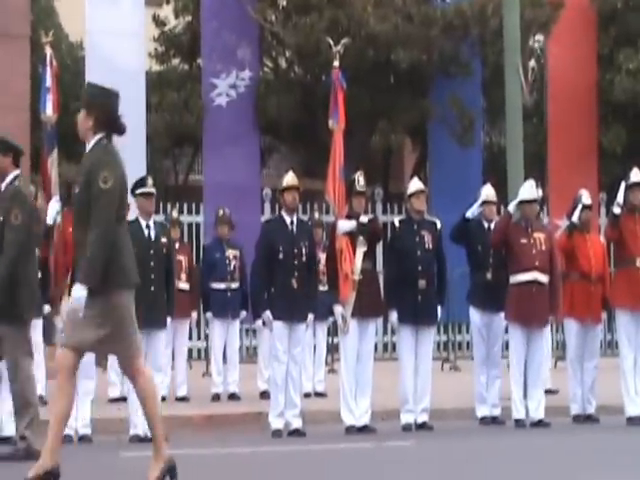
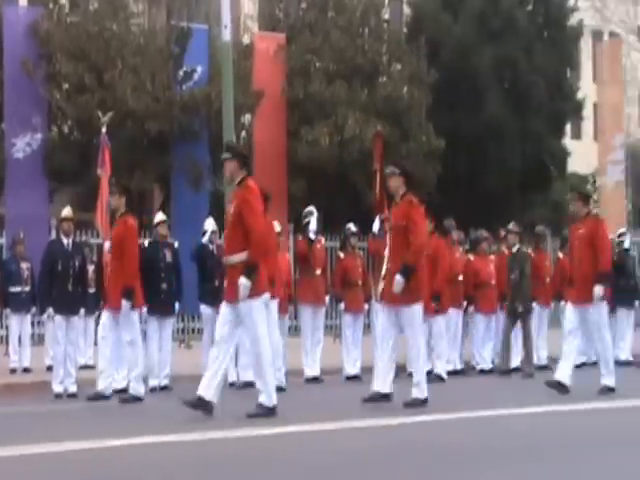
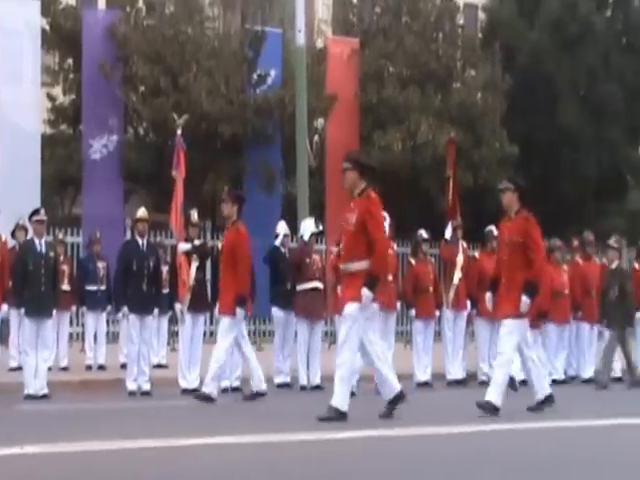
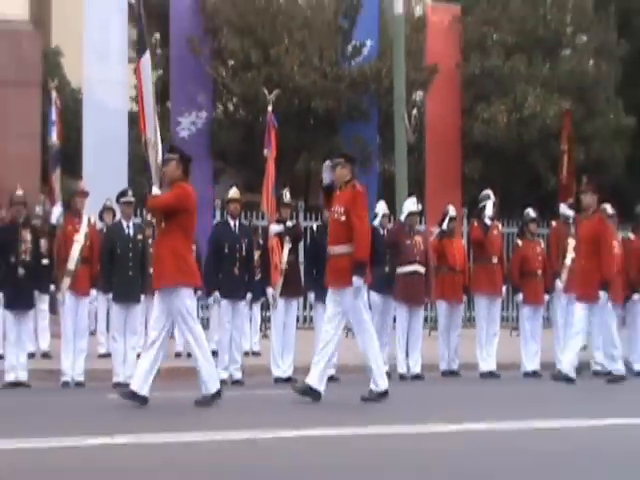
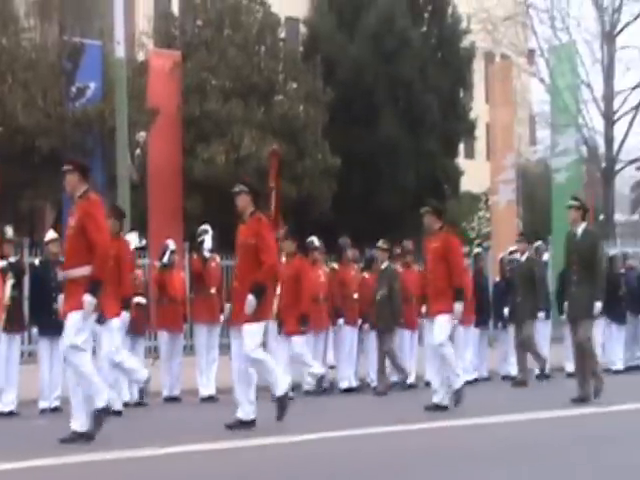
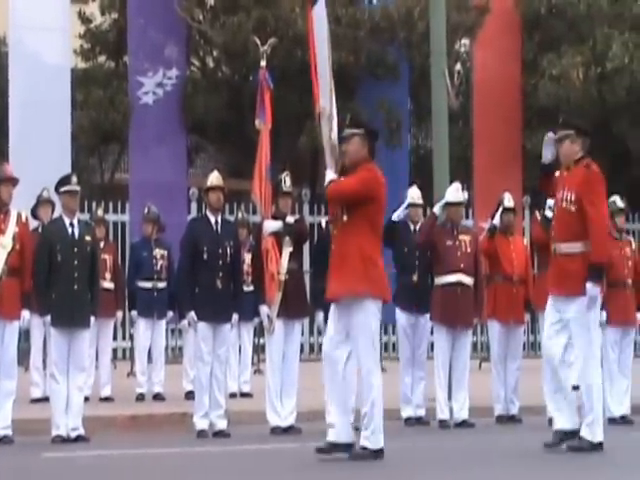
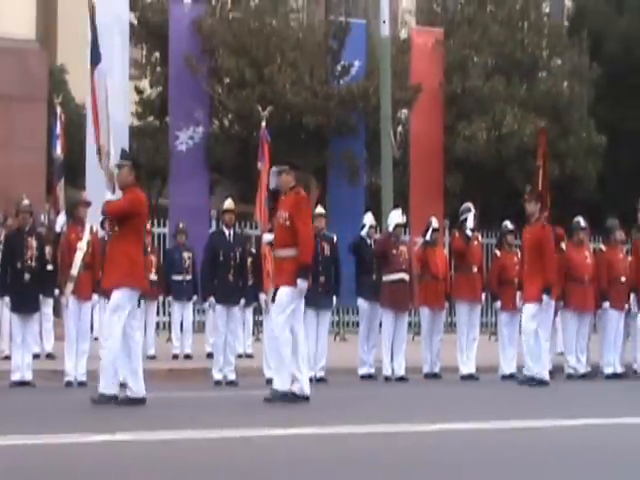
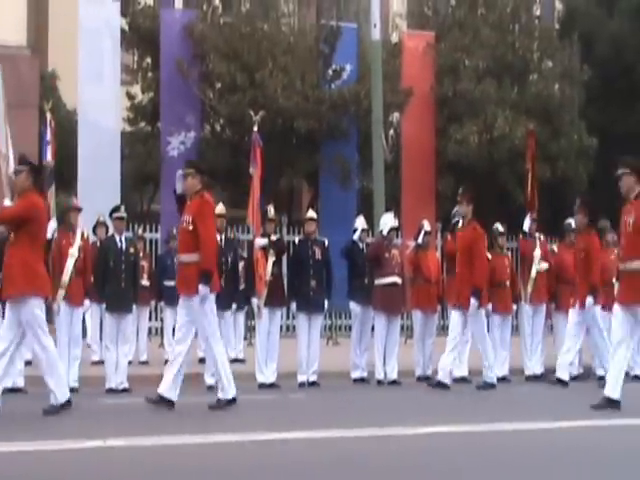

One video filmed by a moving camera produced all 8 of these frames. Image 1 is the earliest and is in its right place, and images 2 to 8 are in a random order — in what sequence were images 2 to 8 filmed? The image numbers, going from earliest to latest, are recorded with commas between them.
6, 4, 7, 8, 3, 2, 5
